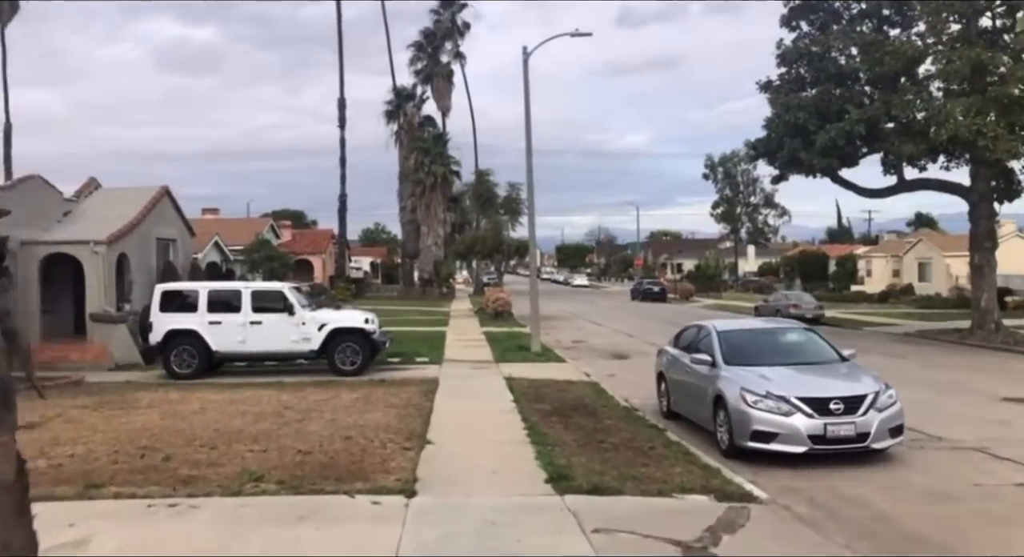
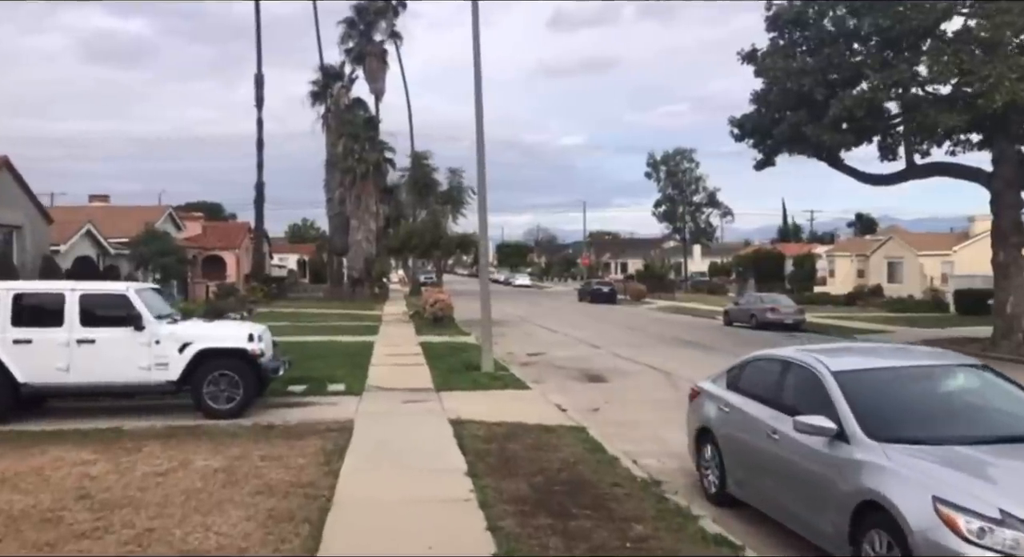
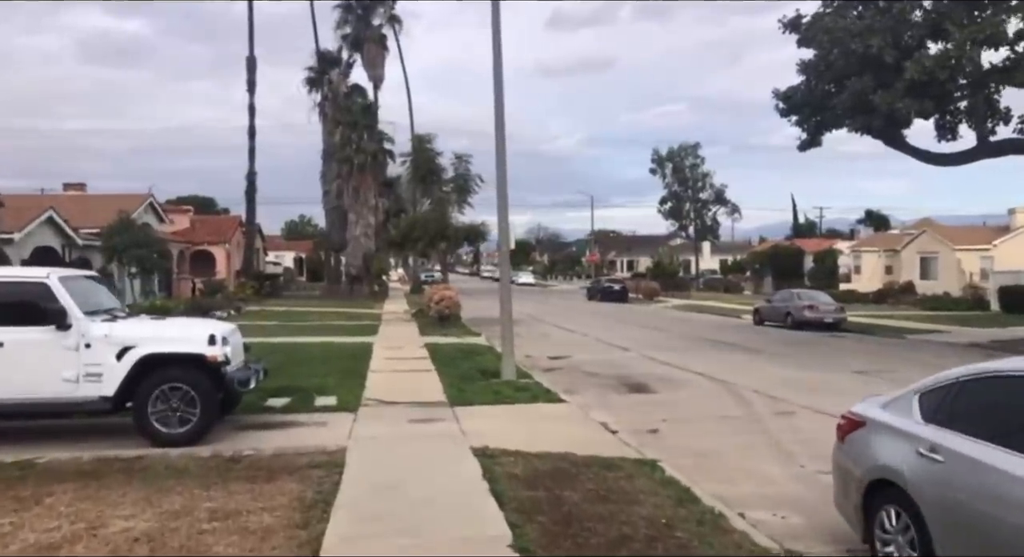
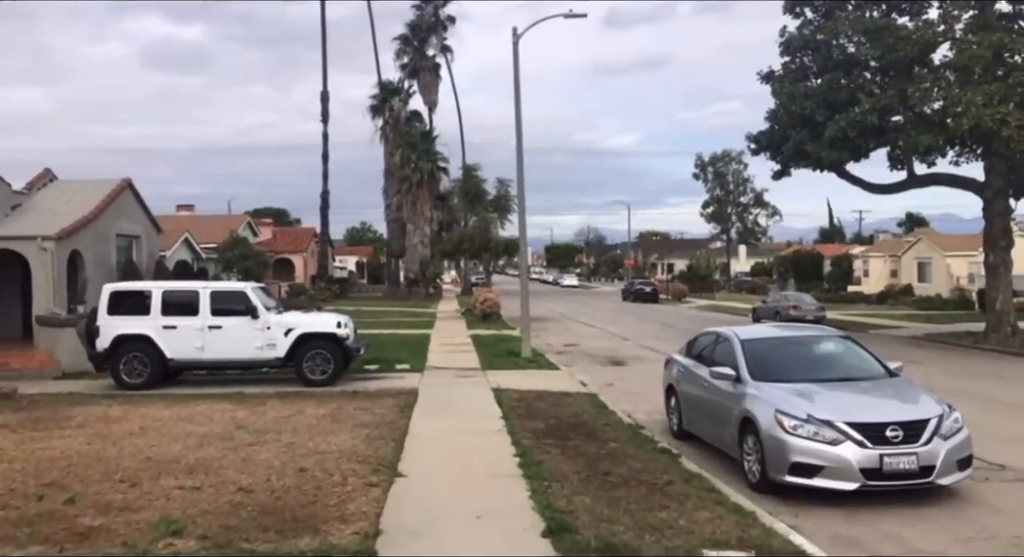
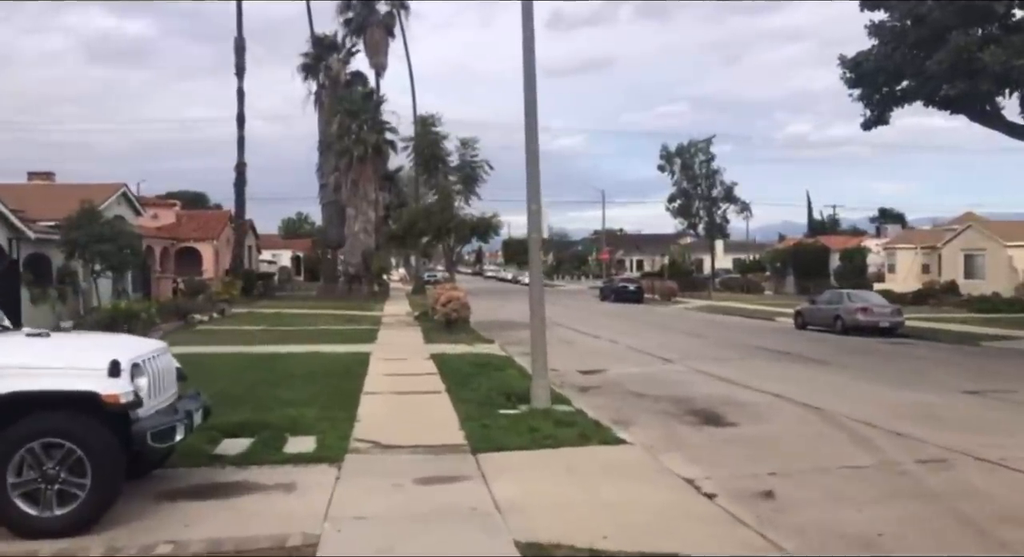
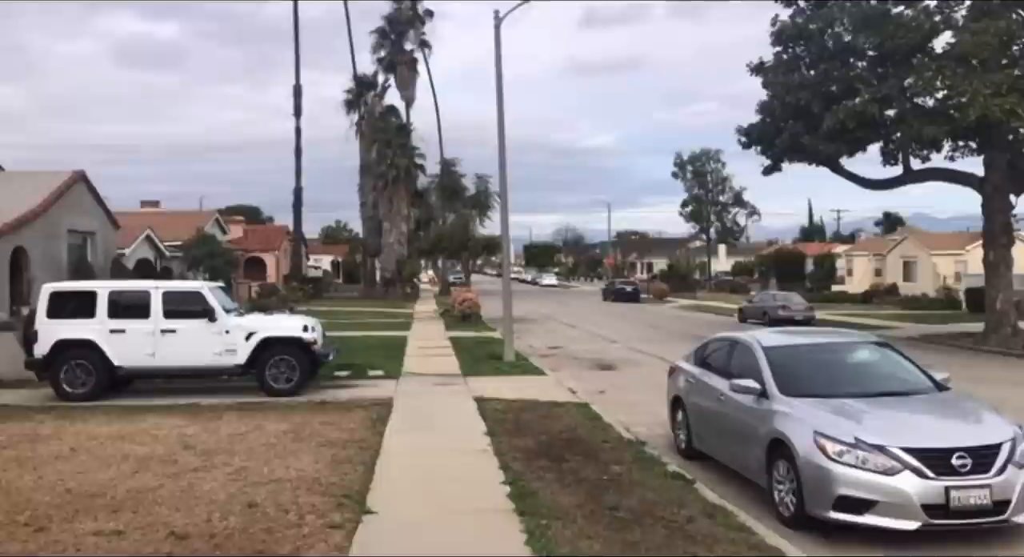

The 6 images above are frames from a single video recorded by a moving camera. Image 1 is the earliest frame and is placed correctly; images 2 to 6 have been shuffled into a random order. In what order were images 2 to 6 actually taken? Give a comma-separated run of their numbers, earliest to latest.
4, 6, 2, 3, 5
